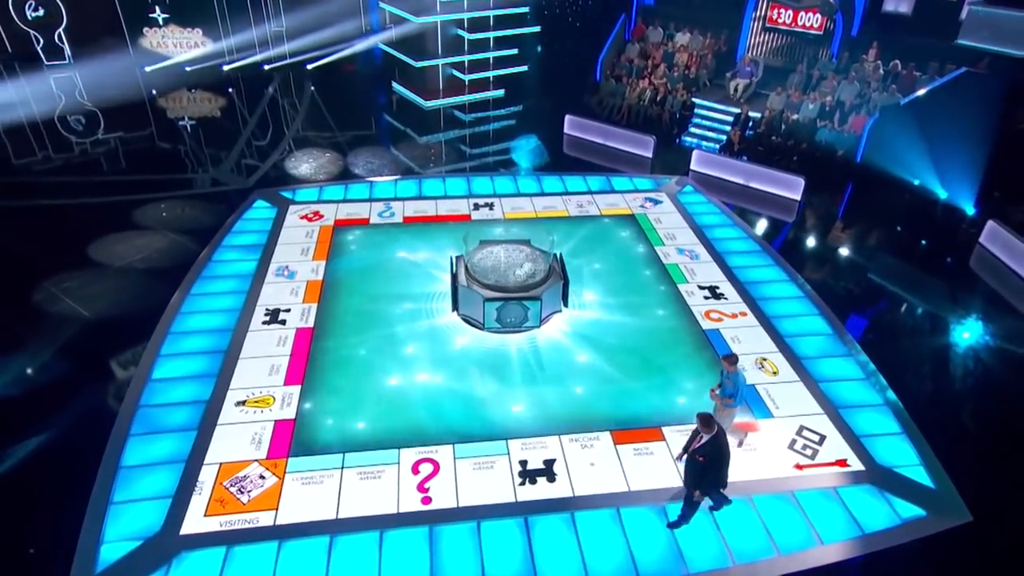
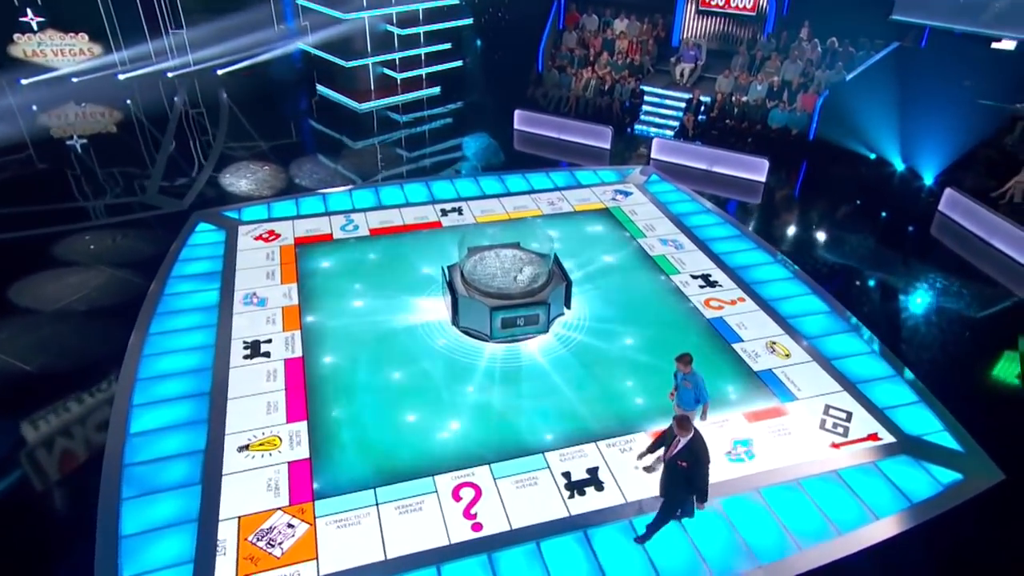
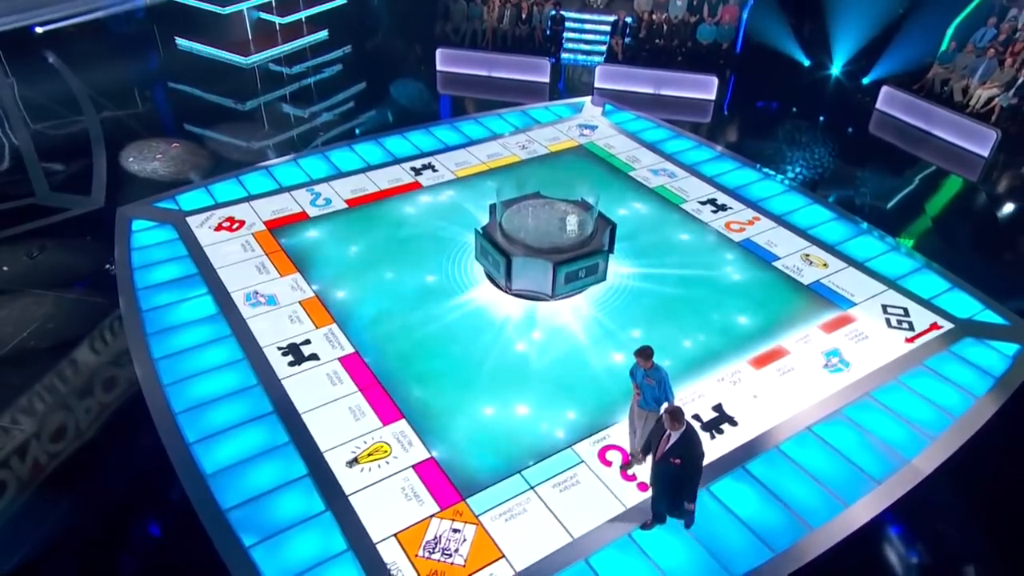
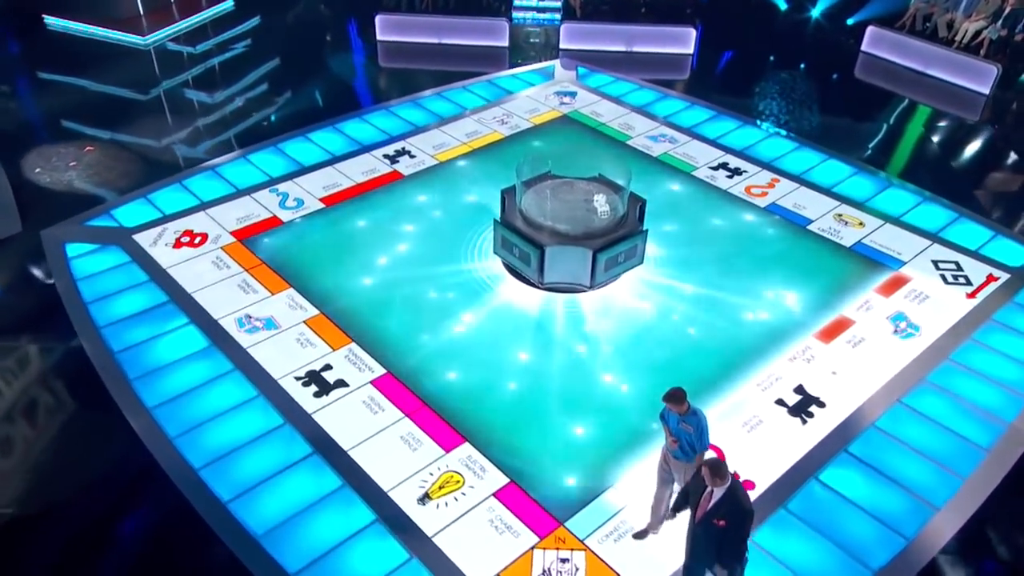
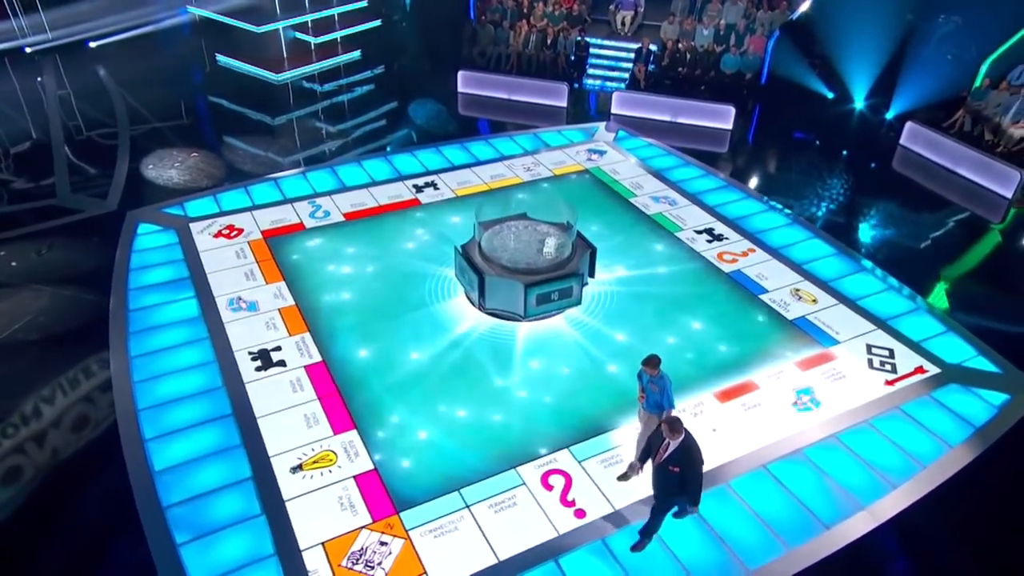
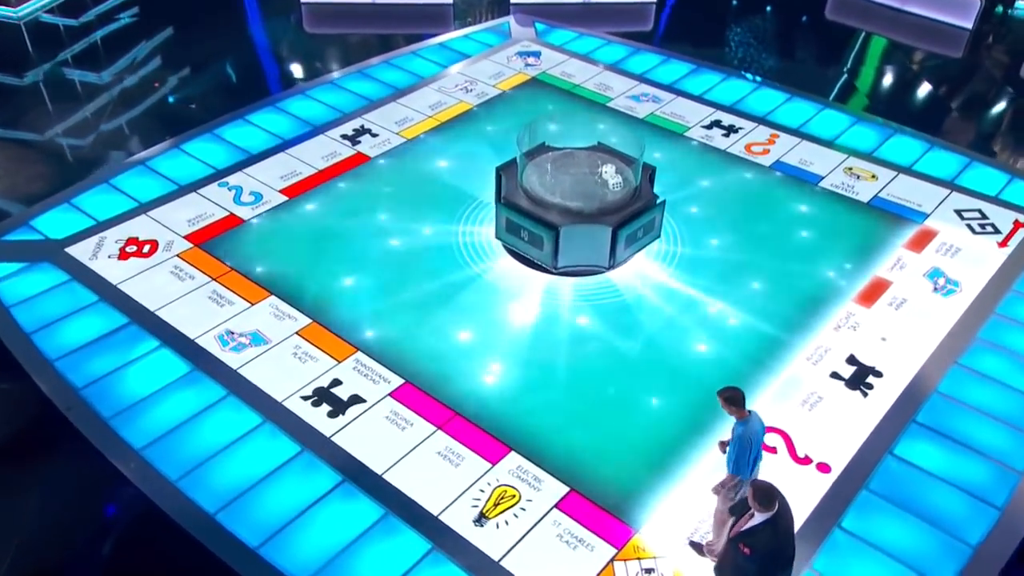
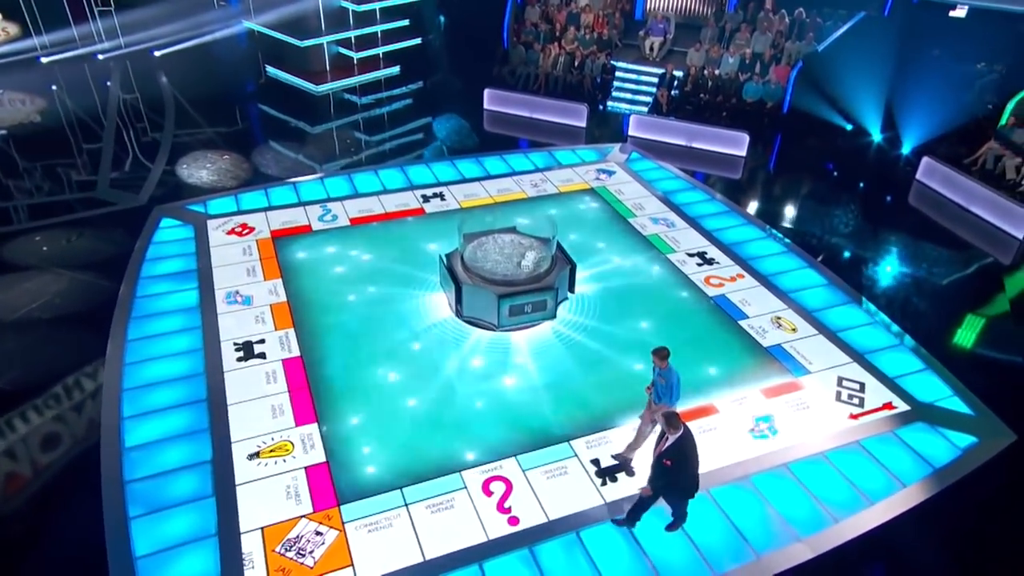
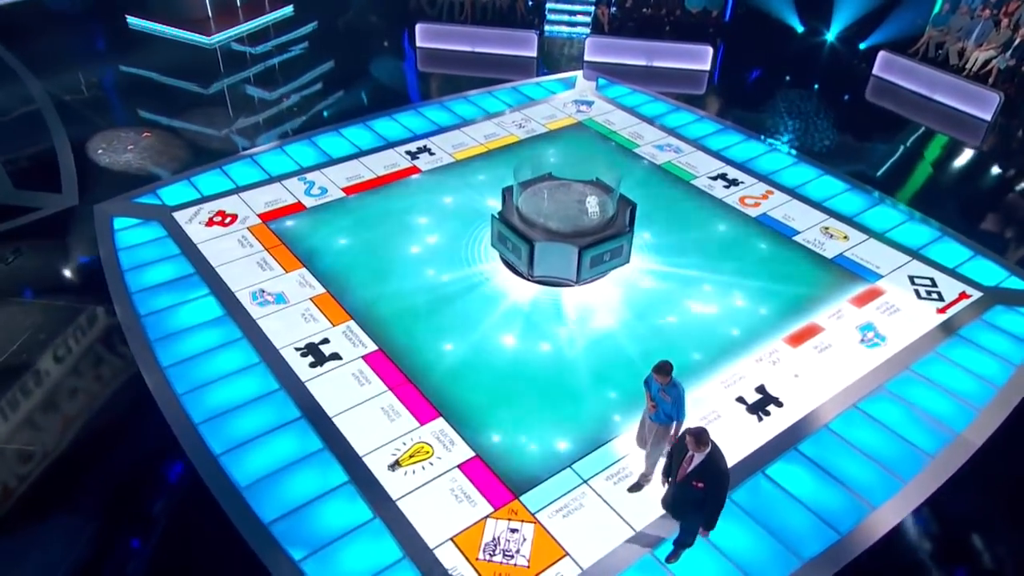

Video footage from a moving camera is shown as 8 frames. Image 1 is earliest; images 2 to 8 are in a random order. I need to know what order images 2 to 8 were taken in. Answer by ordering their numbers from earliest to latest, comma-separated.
2, 7, 5, 3, 8, 4, 6
